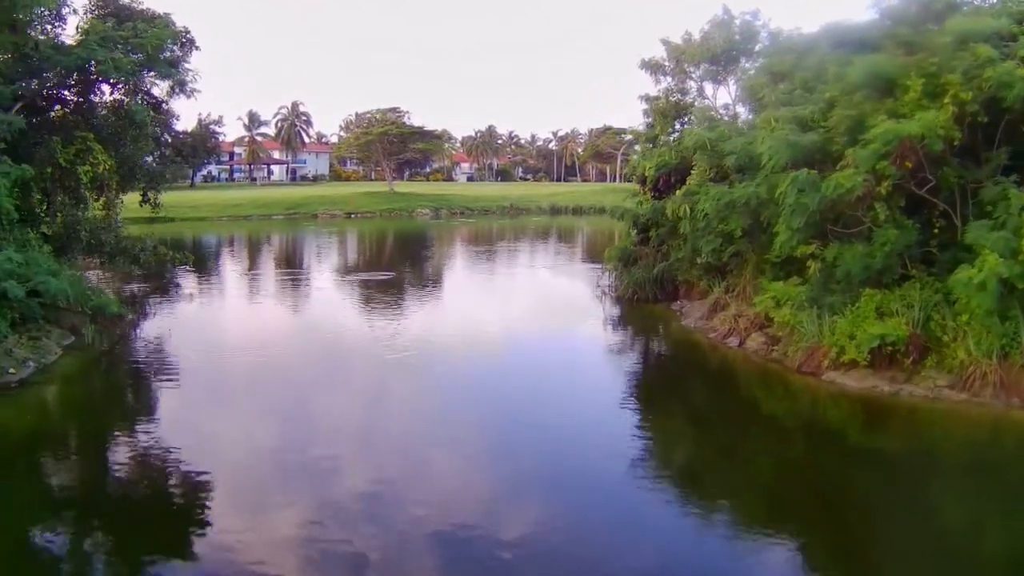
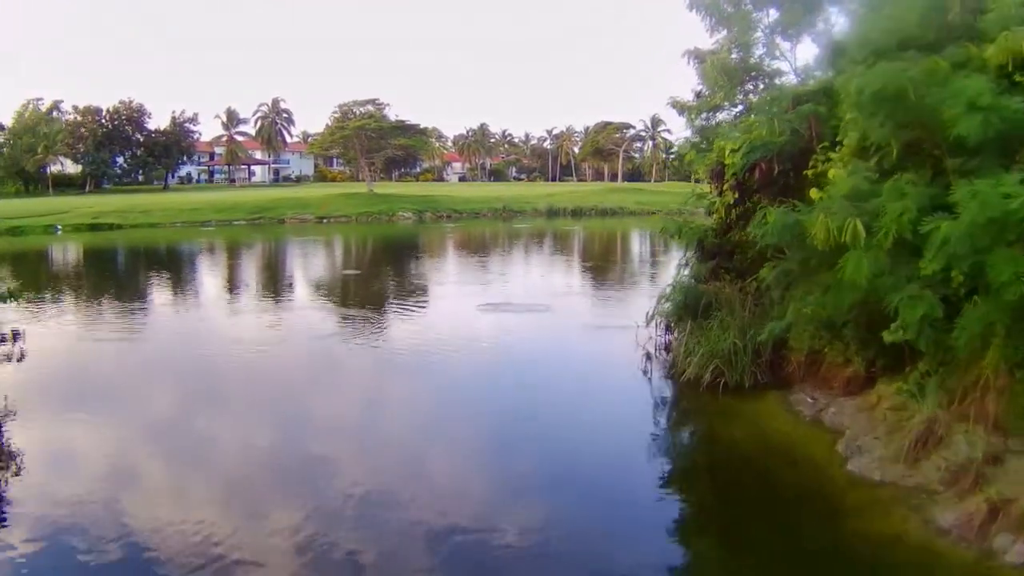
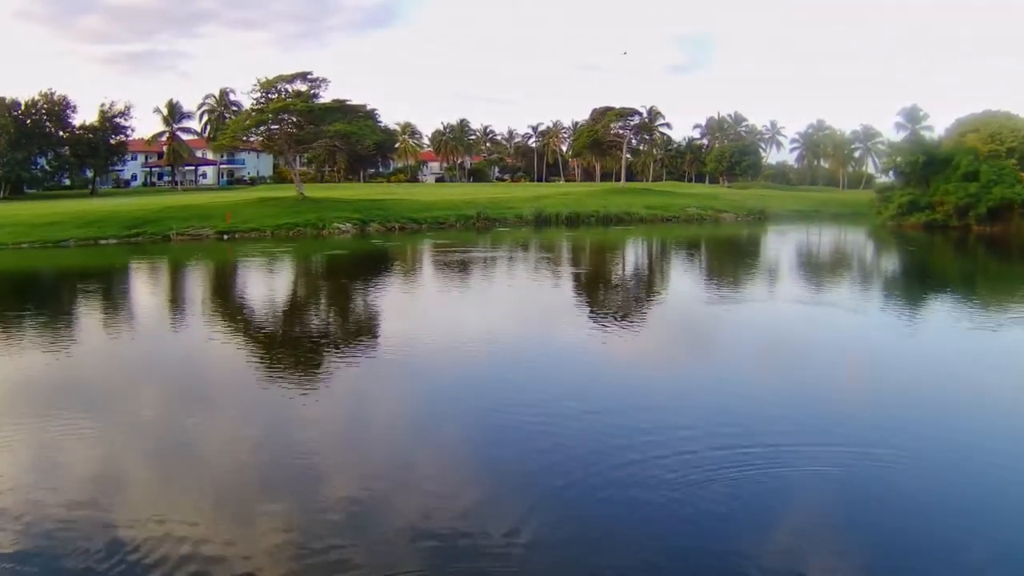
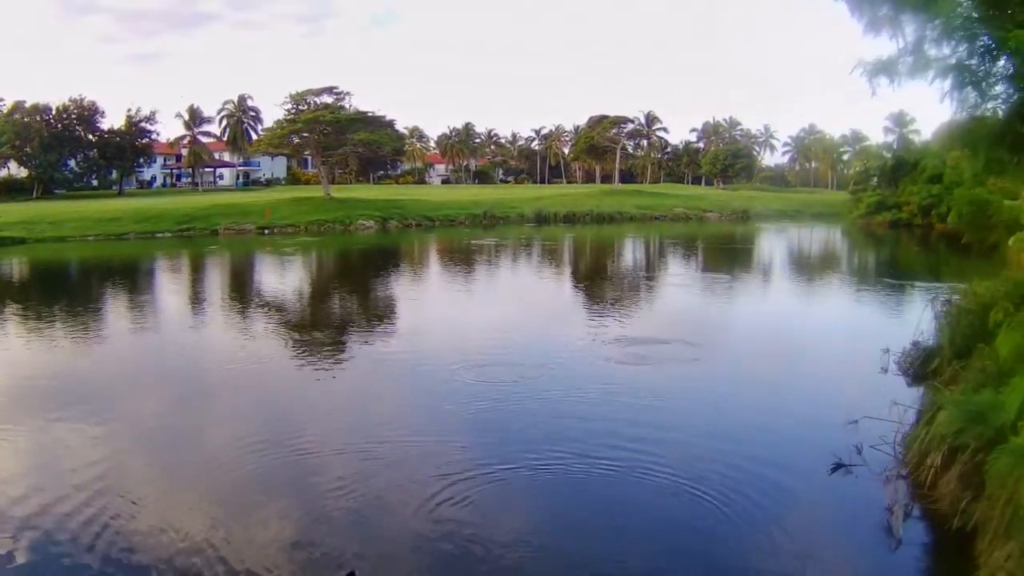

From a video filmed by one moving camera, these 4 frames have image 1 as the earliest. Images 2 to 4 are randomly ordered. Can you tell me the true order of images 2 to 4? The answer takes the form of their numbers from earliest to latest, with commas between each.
2, 4, 3
